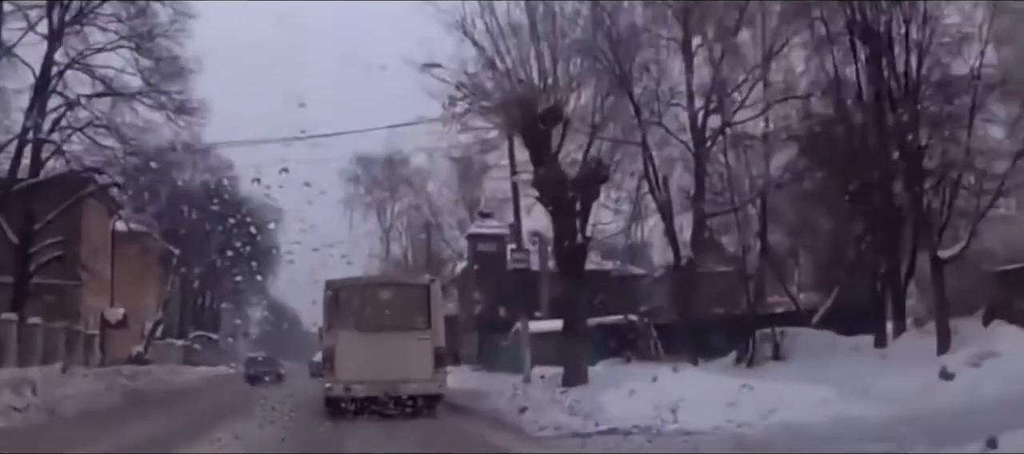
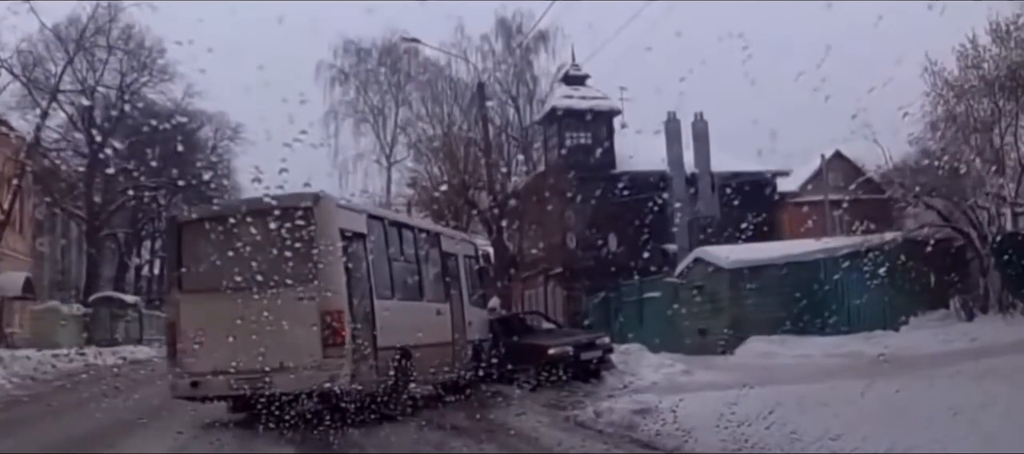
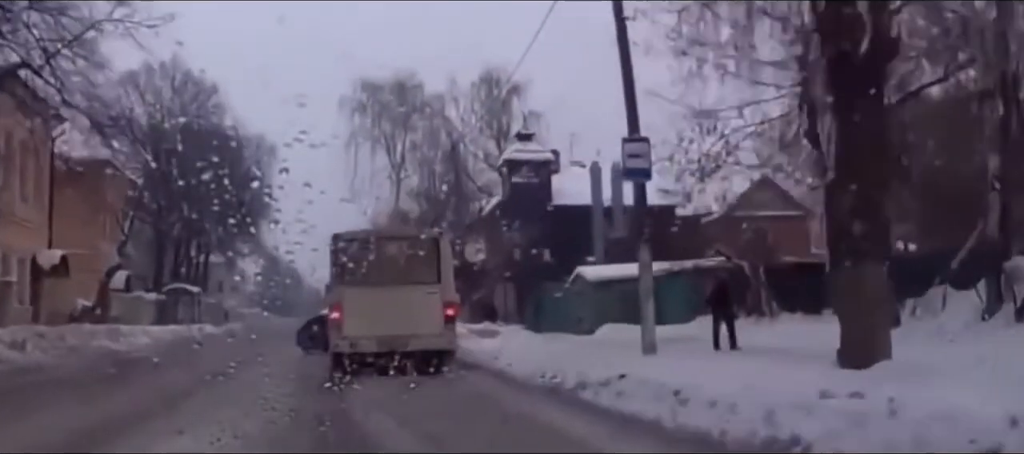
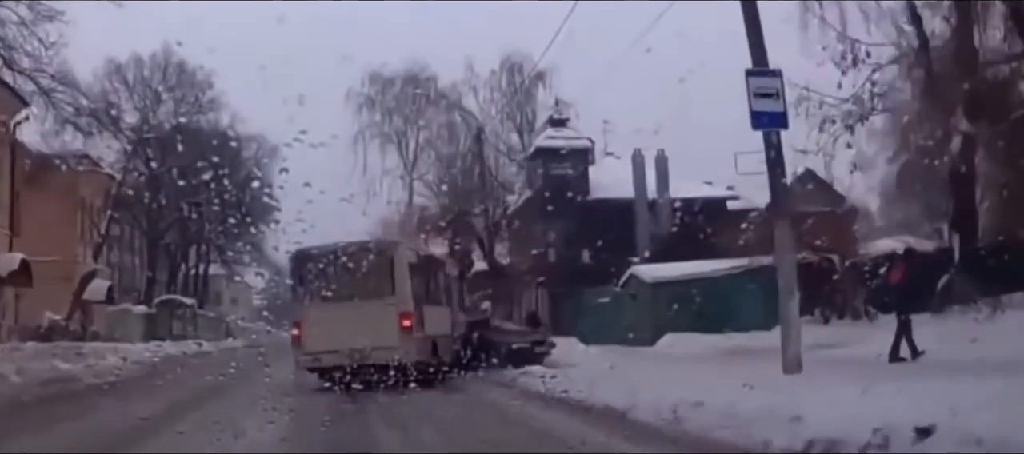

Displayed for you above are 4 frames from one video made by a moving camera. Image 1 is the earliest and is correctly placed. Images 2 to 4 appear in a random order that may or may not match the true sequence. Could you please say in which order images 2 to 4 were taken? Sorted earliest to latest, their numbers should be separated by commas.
3, 4, 2
